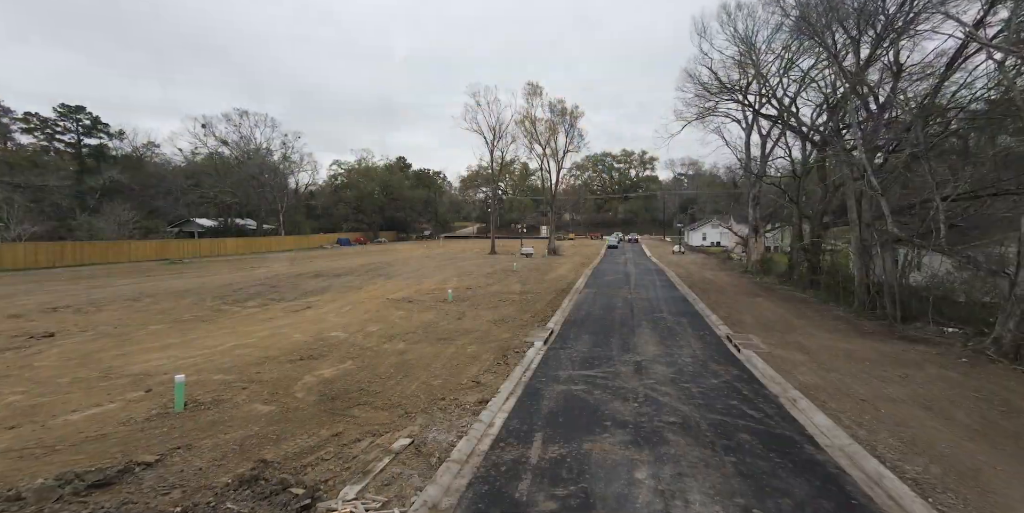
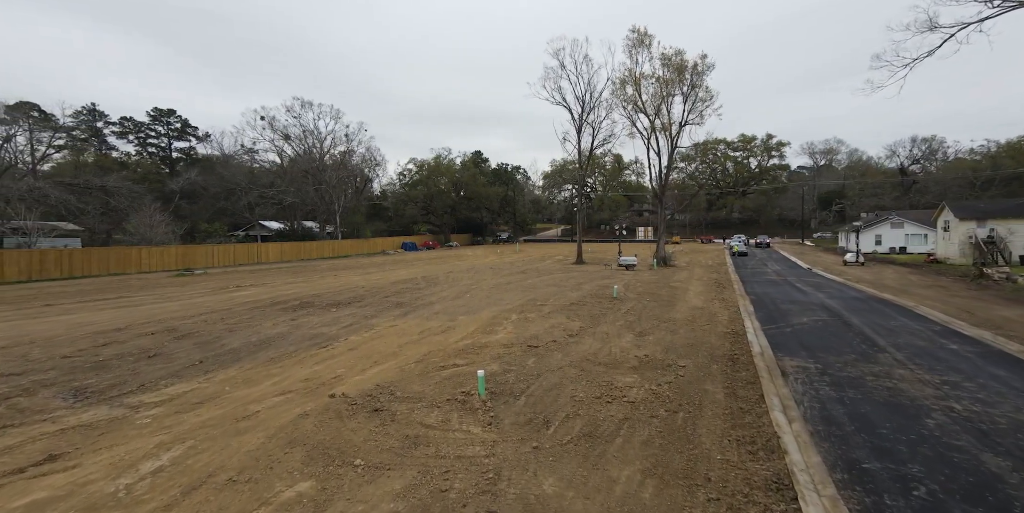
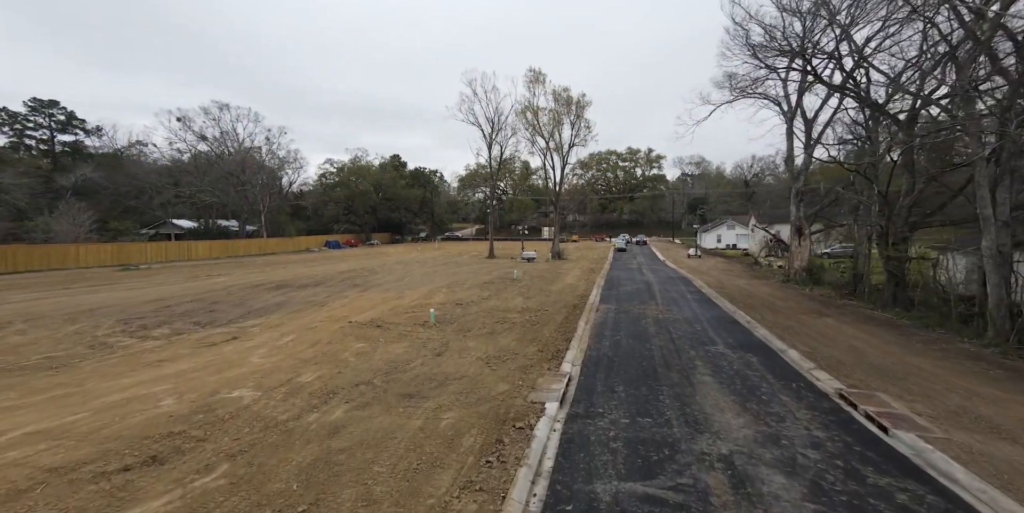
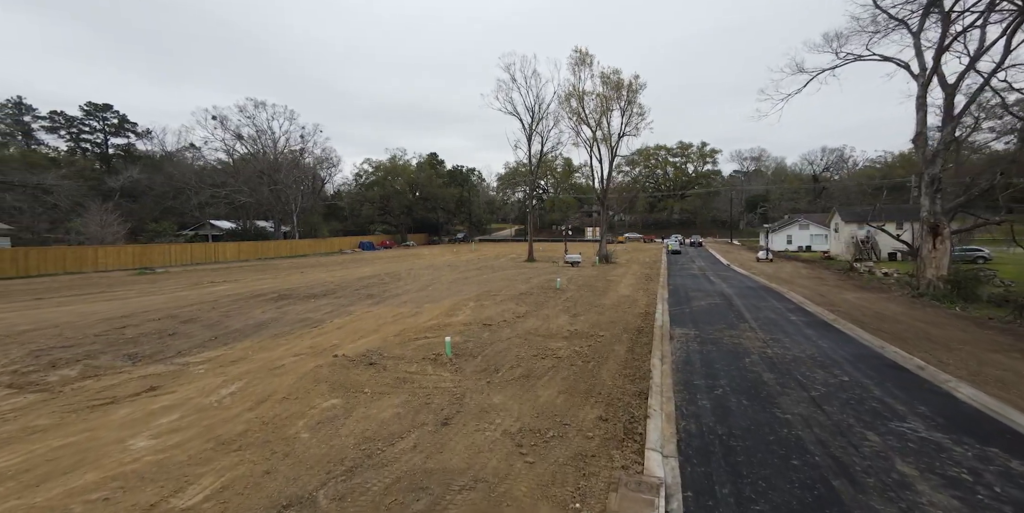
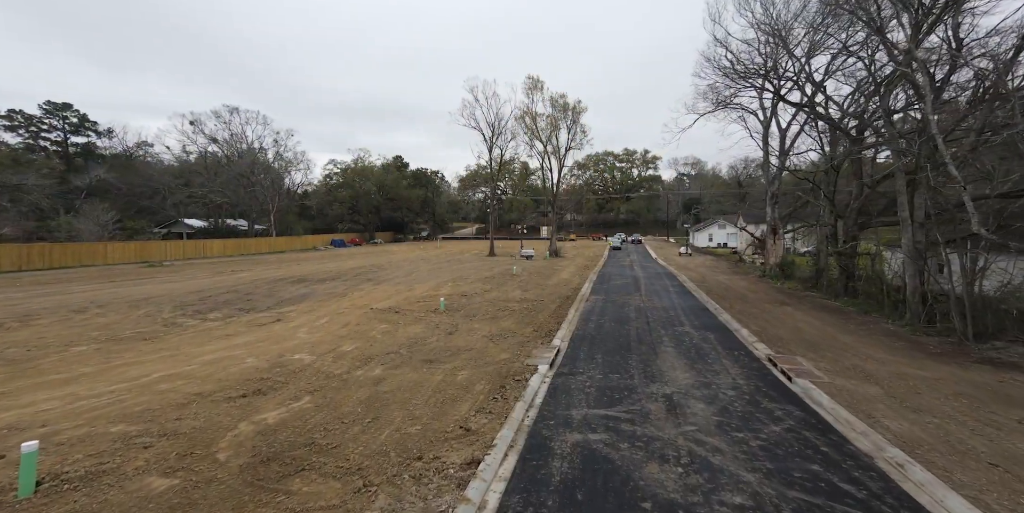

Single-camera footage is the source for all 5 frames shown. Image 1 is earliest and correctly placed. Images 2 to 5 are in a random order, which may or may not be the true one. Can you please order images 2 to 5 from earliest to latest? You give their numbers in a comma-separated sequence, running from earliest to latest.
5, 3, 4, 2
